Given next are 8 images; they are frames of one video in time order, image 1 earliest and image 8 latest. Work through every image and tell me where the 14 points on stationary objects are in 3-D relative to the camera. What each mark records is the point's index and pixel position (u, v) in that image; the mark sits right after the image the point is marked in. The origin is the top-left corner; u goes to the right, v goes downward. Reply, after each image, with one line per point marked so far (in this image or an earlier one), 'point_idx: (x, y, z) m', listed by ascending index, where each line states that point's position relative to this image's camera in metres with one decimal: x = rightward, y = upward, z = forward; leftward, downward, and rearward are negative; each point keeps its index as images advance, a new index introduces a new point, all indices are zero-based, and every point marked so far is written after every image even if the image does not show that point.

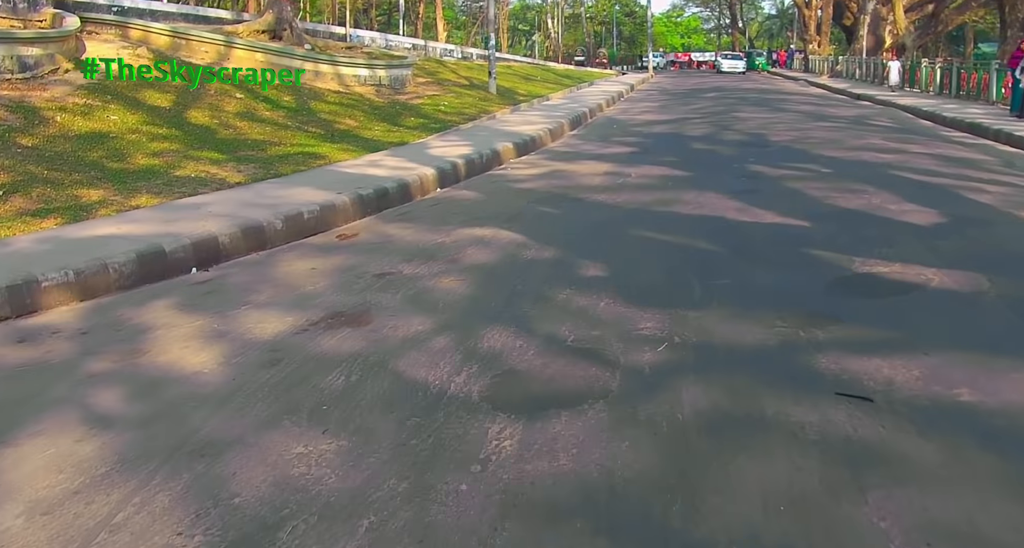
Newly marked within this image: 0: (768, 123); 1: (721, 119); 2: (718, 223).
0: (+5.5, +3.2, +18.1) m
1: (+4.8, +3.6, +19.5) m
2: (+2.0, +0.5, +8.3) m
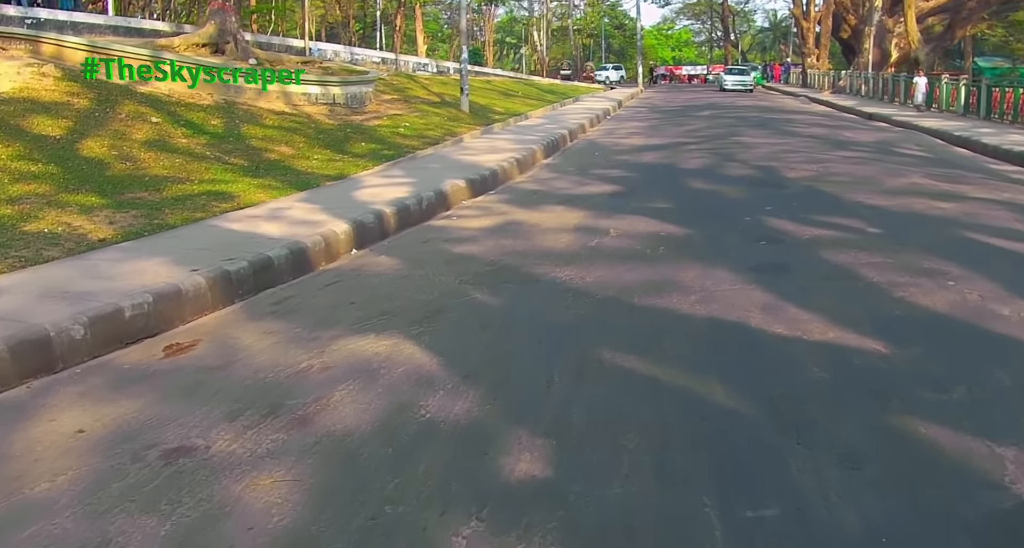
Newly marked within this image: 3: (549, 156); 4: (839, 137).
0: (+4.7, +2.2, +15.2) m
1: (+4.0, +2.5, +16.6) m
2: (+1.4, -0.4, +5.3) m
3: (+0.7, +2.5, +17.7) m
4: (+7.0, +3.0, +18.0) m
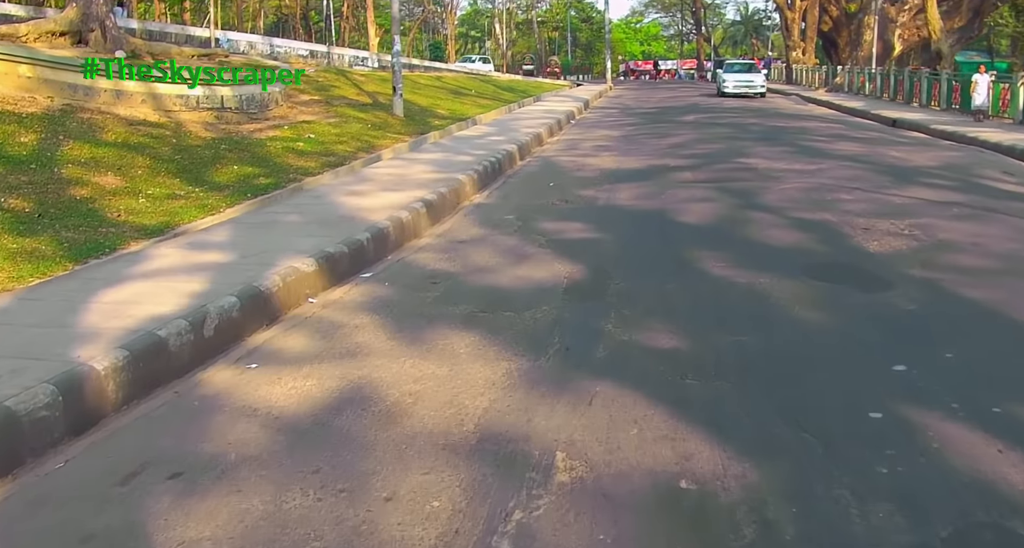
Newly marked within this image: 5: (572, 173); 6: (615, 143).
0: (+3.6, +1.0, +10.1) m
1: (+2.9, +1.4, +11.6) m
2: (+0.7, -1.7, +0.2) m
3: (-0.5, +1.3, +12.6) m
4: (+5.8, +1.8, +13.0) m
5: (+1.0, +1.7, +13.8) m
6: (+2.3, +2.9, +18.4) m
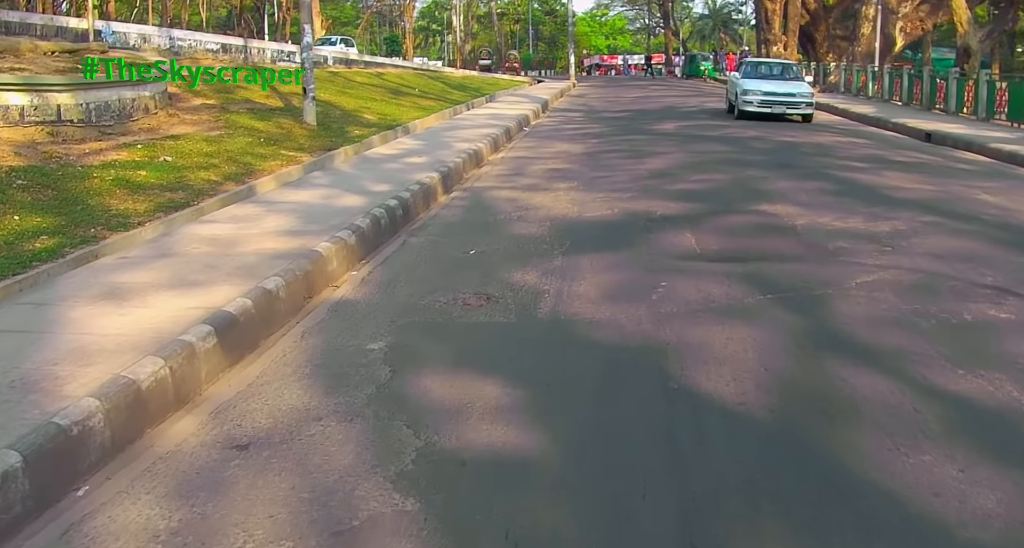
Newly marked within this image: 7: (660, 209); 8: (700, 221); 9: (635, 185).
0: (+2.8, -0.1, +5.7) m
1: (+2.0, +0.2, +7.1) m
2: (+0.3, -2.9, -4.3) m
3: (-1.4, +0.1, +8.0) m
4: (+4.8, +0.8, +8.7) m
5: (0.0, +0.6, +9.2) m
6: (+1.1, +1.8, +14.0) m
7: (+1.6, +0.7, +9.2) m
8: (+1.9, +0.5, +8.3) m
9: (+1.7, +1.2, +11.1) m
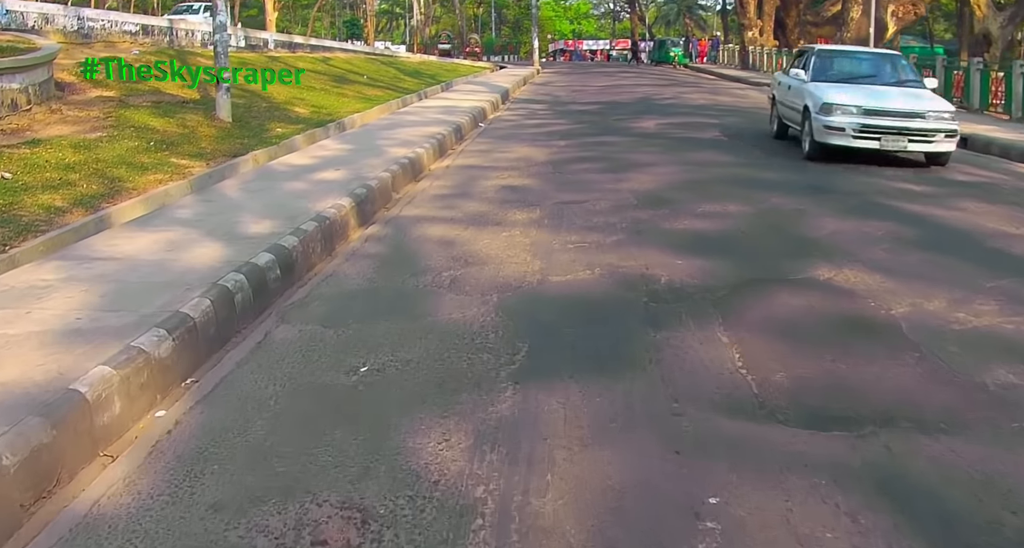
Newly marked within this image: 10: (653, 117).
0: (+2.4, -0.8, +2.7) m
1: (+1.6, -0.5, +4.1) m
2: (+0.4, -3.8, -7.4) m
3: (-1.9, -0.6, +4.8) m
4: (+4.3, +0.1, +5.7) m
5: (-0.5, -0.1, +6.1) m
6: (+0.4, +1.2, +10.9) m
7: (+1.1, 0.0, +6.2) m
8: (+1.4, -0.2, +5.3) m
9: (+1.1, +0.5, +8.1) m
10: (+3.0, +3.4, +18.0) m
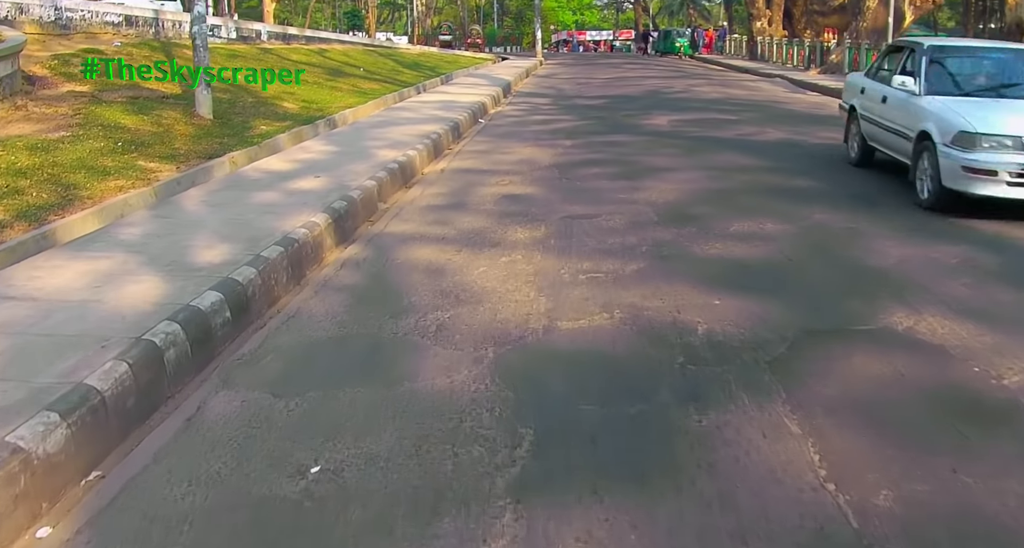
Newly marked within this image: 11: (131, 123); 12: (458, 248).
0: (+2.4, -1.1, +1.6) m
1: (+1.6, -0.8, +2.9) m
2: (+0.4, -4.2, -8.5) m
3: (-1.9, -0.9, +3.7) m
4: (+4.3, -0.2, +4.6) m
5: (-0.5, -0.4, +5.0) m
6: (+0.4, +1.0, +9.7) m
7: (+1.1, -0.2, +5.0) m
8: (+1.4, -0.4, +4.1) m
9: (+1.1, +0.3, +6.9) m
10: (+3.0, +3.3, +16.8) m
11: (-6.1, +2.4, +13.7) m
12: (-0.5, +0.2, +7.1) m
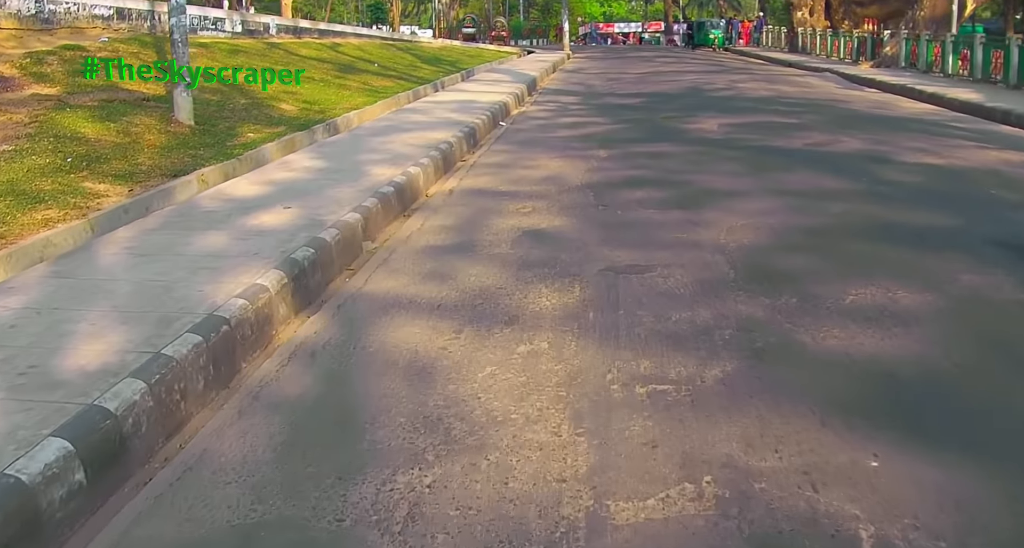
0: (+2.4, -1.7, -0.6) m
1: (+1.6, -1.3, +0.8) m
2: (0.0, -4.9, -10.5) m
3: (-1.8, -1.5, +1.7) m
4: (+4.4, -0.7, +2.4) m
5: (-0.5, -0.9, +2.9) m
6: (+0.6, +0.5, +7.6) m
7: (+1.2, -0.8, +2.9) m
8: (+1.5, -1.0, +2.0) m
9: (+1.2, -0.3, +4.8) m
10: (+3.5, +2.8, +14.6) m
11: (-5.8, +1.9, +11.8) m
12: (-0.3, -0.3, +5.1) m
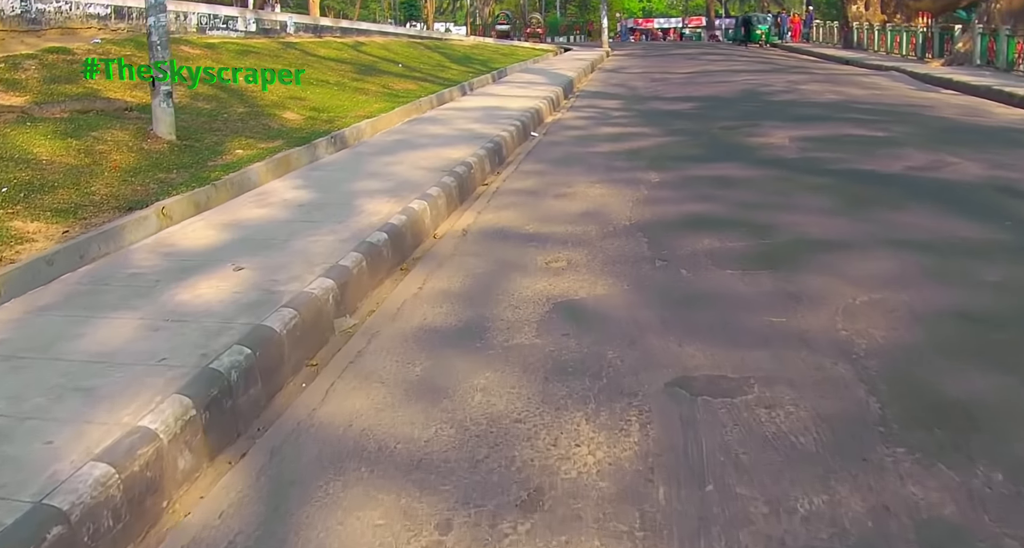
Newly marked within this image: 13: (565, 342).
0: (+2.2, -2.3, -2.6) m
1: (+1.5, -1.9, -1.2) m
2: (-0.5, -5.5, -12.4) m
3: (-1.9, -2.0, -0.2) m
4: (+4.3, -1.3, +0.2) m
5: (-0.5, -1.5, +1.0) m
6: (+0.8, -0.1, +5.6) m
7: (+1.2, -1.4, +0.9) m
8: (+1.4, -1.6, 0.0) m
9: (+1.3, -0.8, +2.8) m
10: (+4.0, +2.3, +12.5) m
11: (-5.4, +1.4, +10.0) m
12: (-0.2, -0.9, +3.1) m
13: (+0.3, -0.4, +4.7) m
